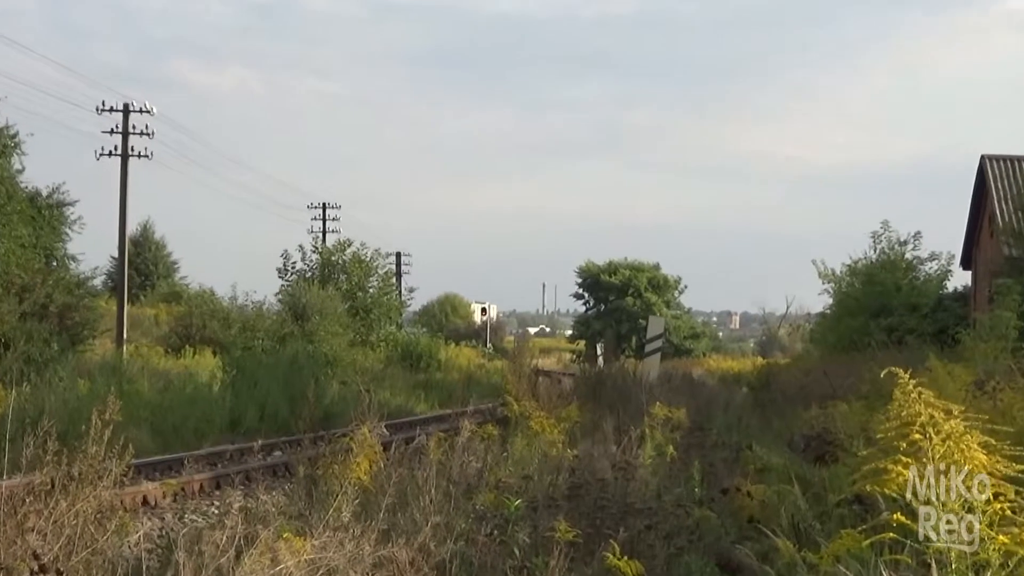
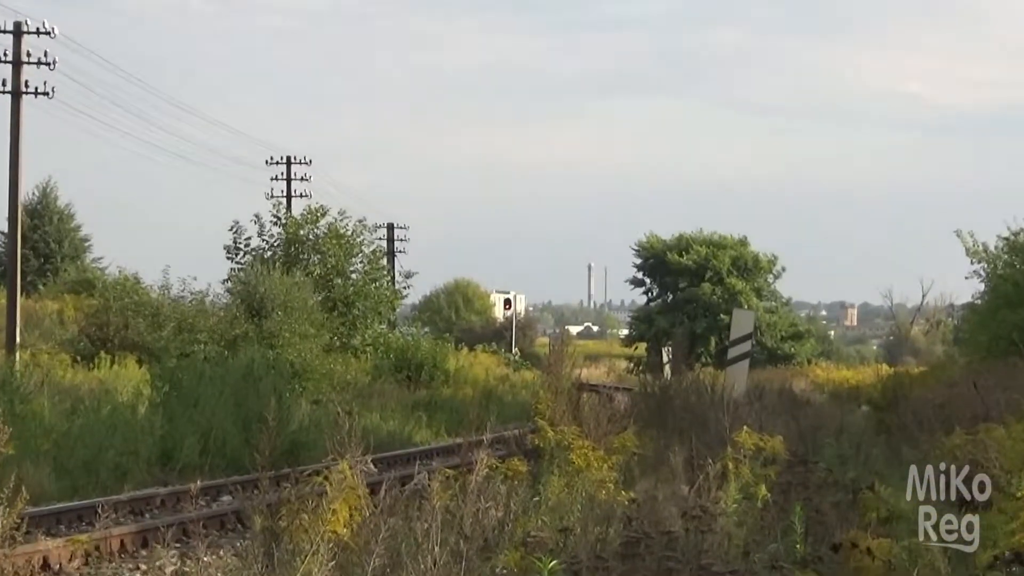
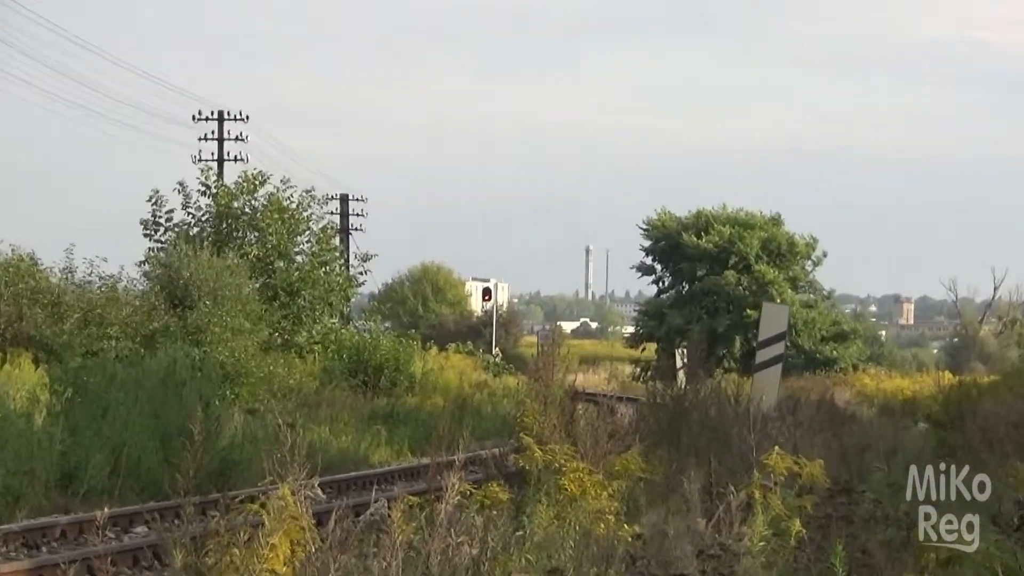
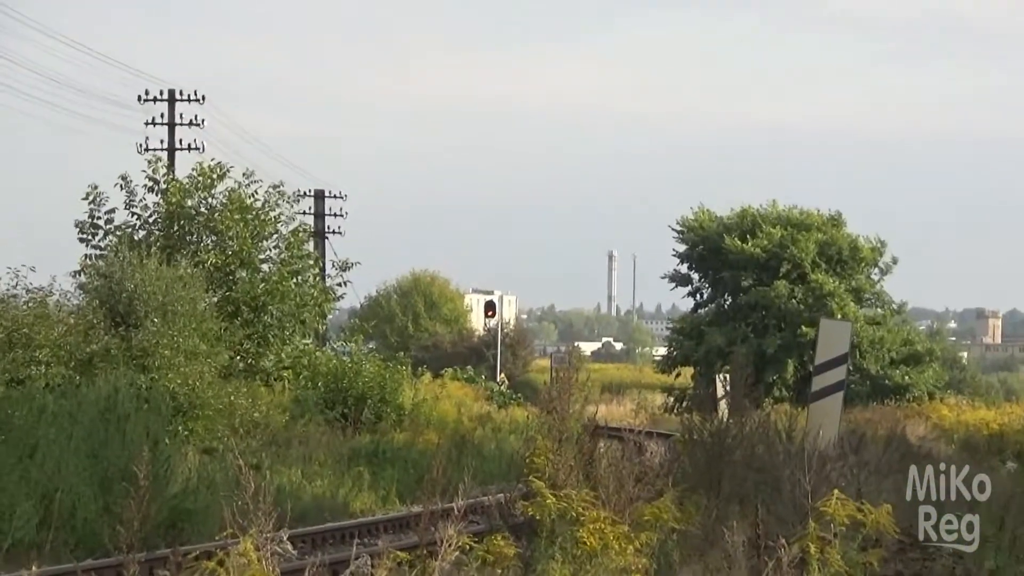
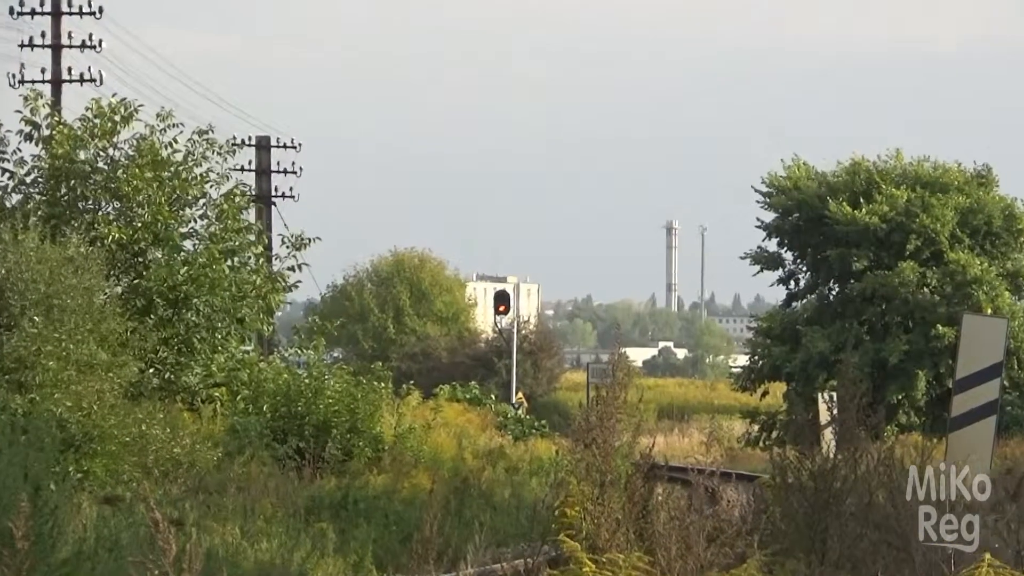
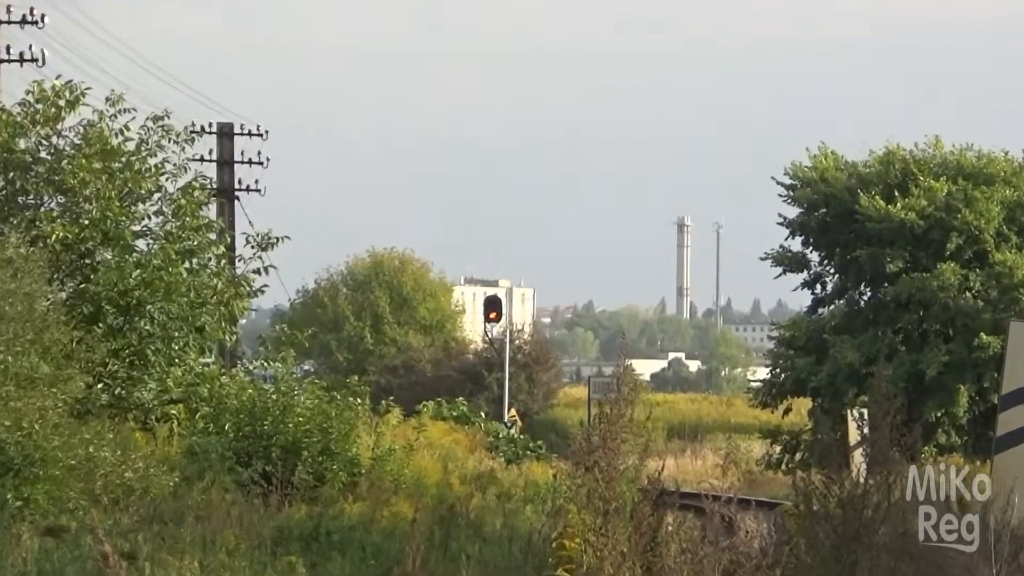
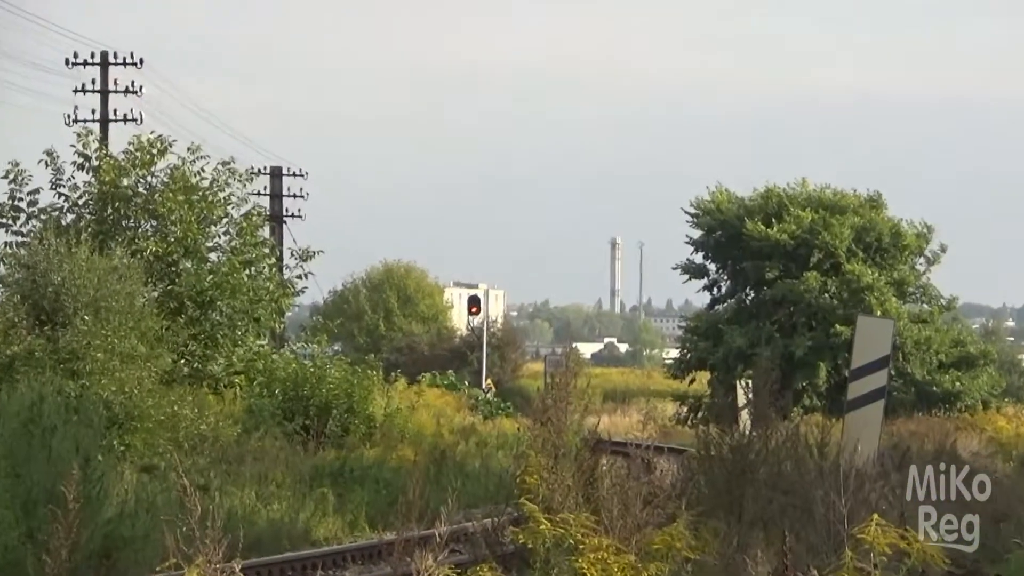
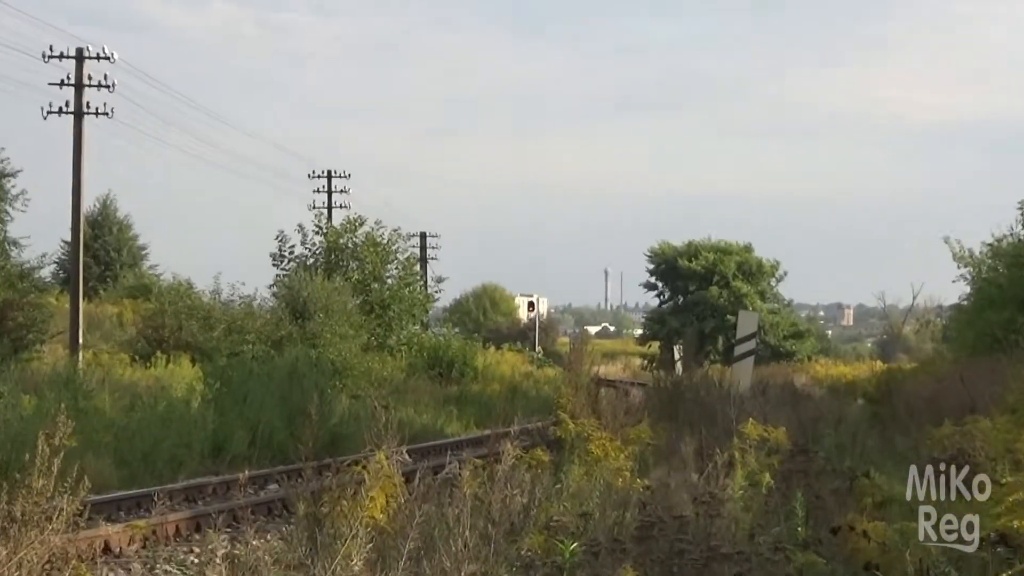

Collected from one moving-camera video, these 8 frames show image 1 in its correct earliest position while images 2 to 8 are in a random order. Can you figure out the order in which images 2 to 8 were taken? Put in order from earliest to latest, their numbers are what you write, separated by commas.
8, 2, 3, 4, 7, 5, 6
